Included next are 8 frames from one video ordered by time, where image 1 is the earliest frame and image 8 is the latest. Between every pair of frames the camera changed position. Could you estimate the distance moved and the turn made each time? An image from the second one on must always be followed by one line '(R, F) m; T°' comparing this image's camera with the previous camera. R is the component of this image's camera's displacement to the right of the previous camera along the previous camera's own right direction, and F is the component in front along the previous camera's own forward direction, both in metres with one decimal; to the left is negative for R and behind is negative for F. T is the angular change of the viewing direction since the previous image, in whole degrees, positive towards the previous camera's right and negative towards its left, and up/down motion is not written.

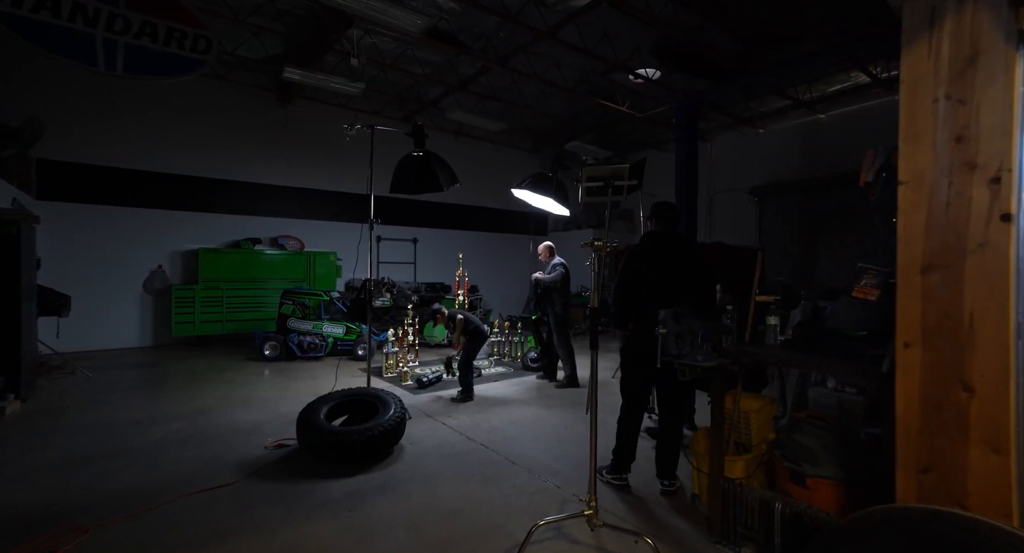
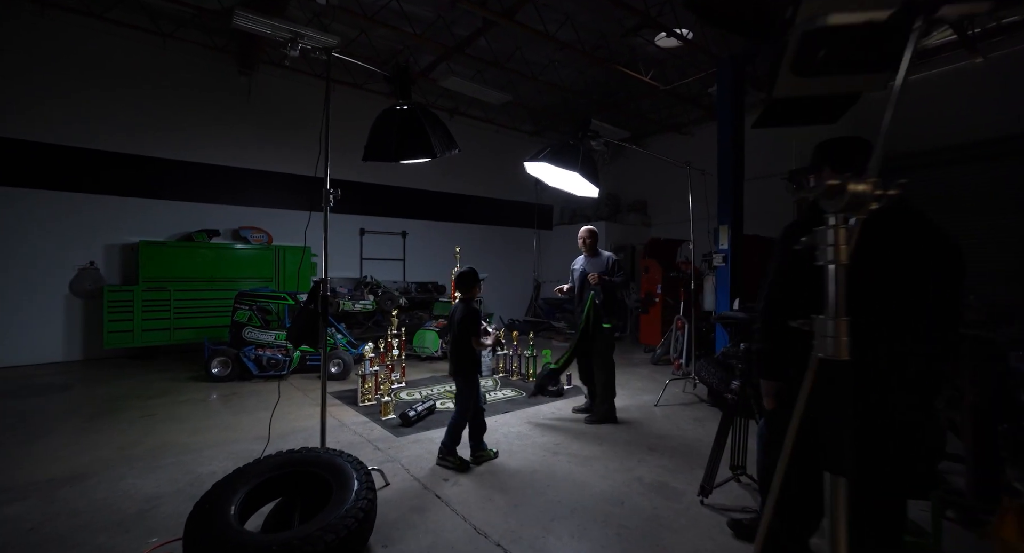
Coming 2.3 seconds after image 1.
(-0.2, +1.4) m; +1°
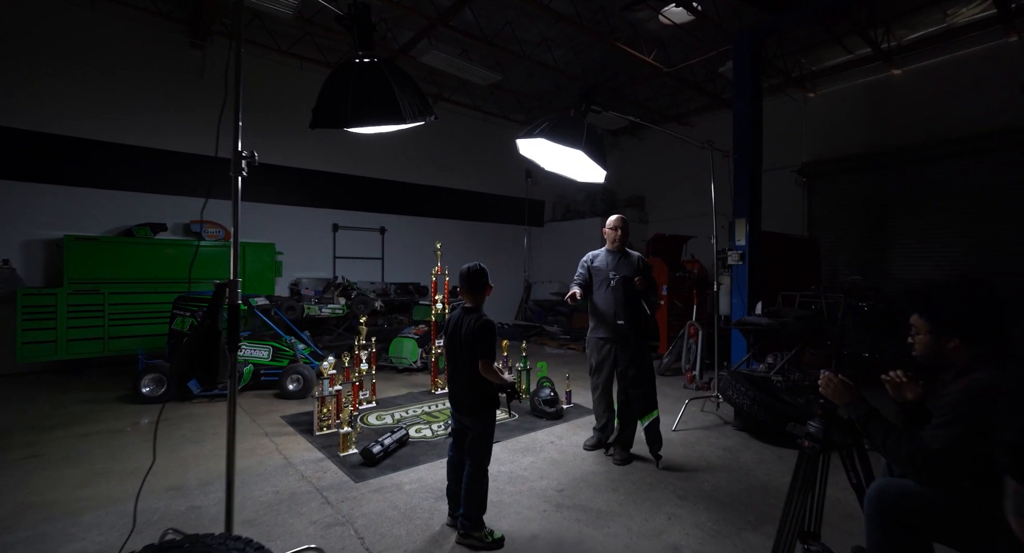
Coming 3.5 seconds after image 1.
(0.0, +0.8) m; +1°
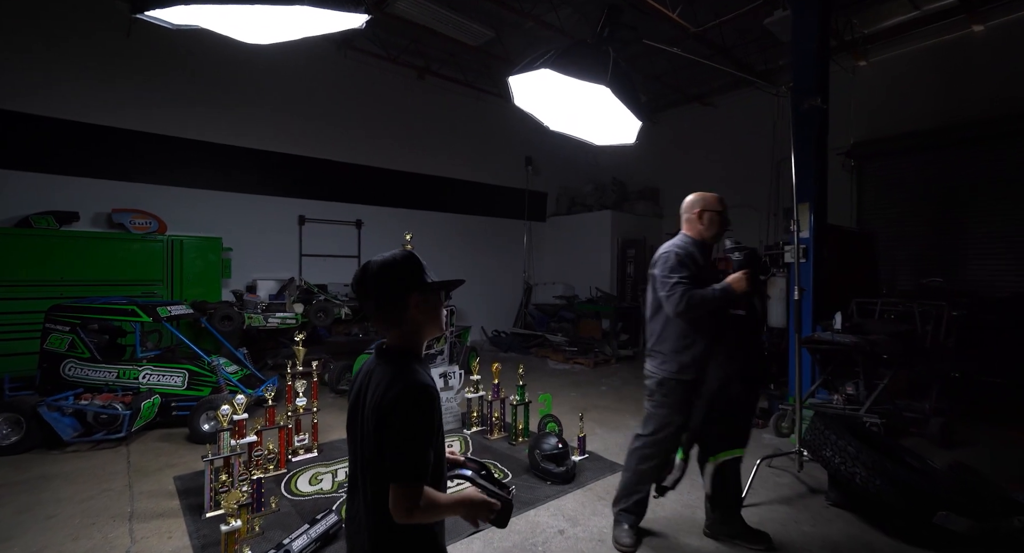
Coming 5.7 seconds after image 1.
(+0.1, +1.3) m; 0°
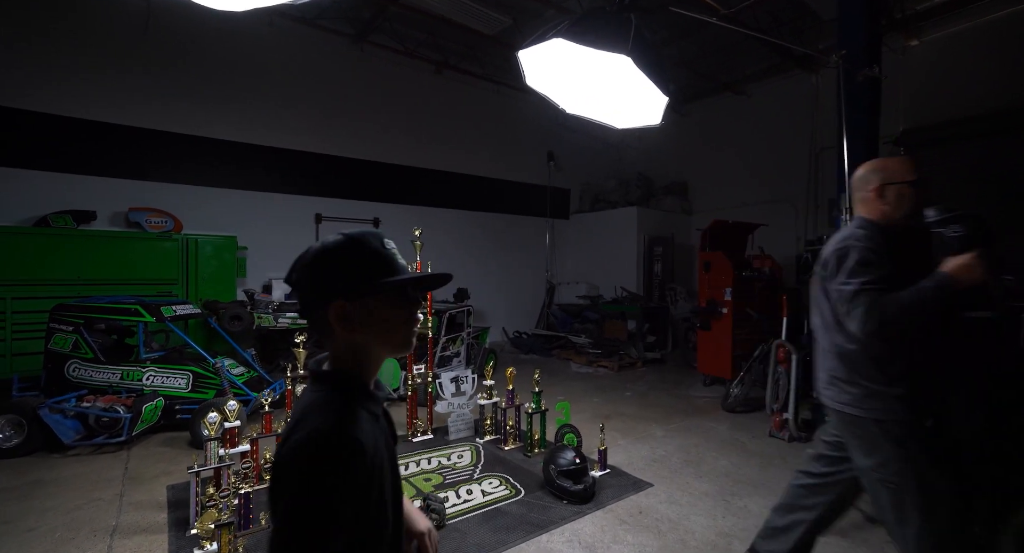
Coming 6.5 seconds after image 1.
(+0.1, +0.3) m; -3°
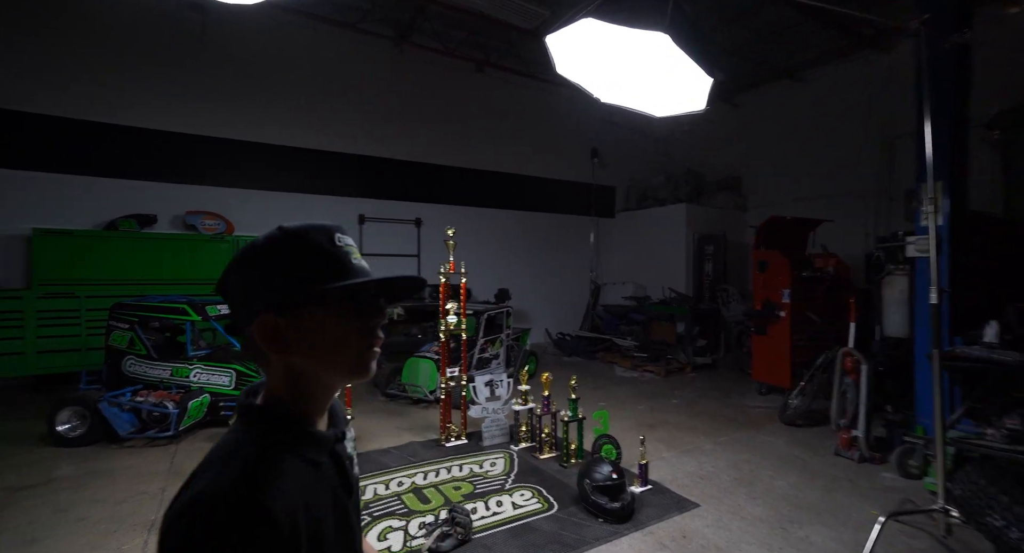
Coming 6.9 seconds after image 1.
(+0.1, +0.2) m; -6°
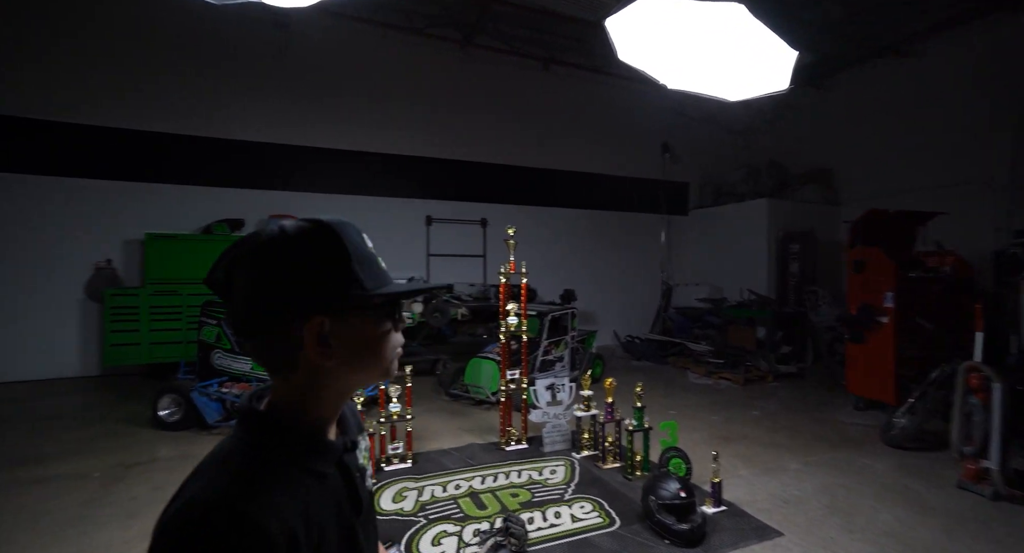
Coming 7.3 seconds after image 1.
(+0.1, +0.1) m; -8°
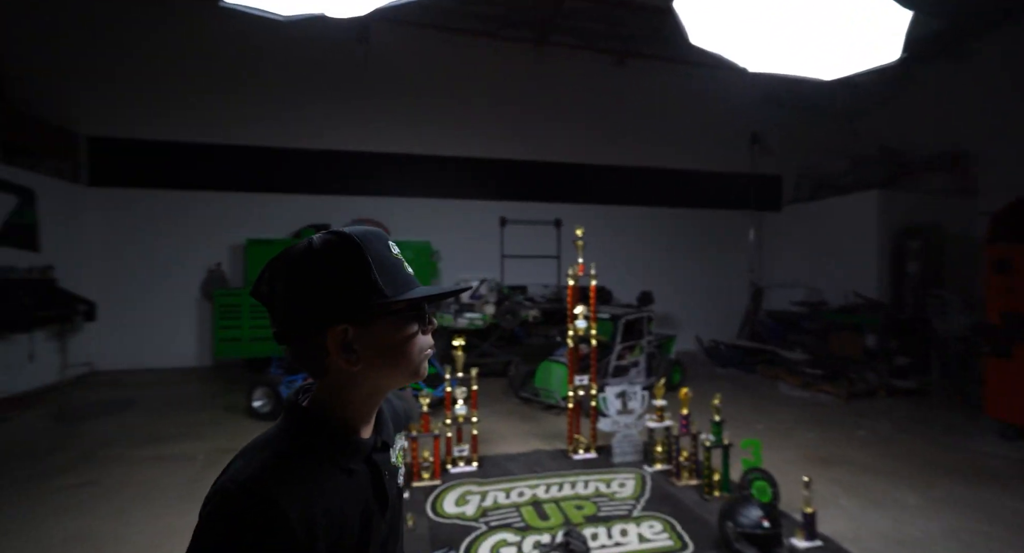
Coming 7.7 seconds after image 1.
(+0.1, +0.1) m; -9°
